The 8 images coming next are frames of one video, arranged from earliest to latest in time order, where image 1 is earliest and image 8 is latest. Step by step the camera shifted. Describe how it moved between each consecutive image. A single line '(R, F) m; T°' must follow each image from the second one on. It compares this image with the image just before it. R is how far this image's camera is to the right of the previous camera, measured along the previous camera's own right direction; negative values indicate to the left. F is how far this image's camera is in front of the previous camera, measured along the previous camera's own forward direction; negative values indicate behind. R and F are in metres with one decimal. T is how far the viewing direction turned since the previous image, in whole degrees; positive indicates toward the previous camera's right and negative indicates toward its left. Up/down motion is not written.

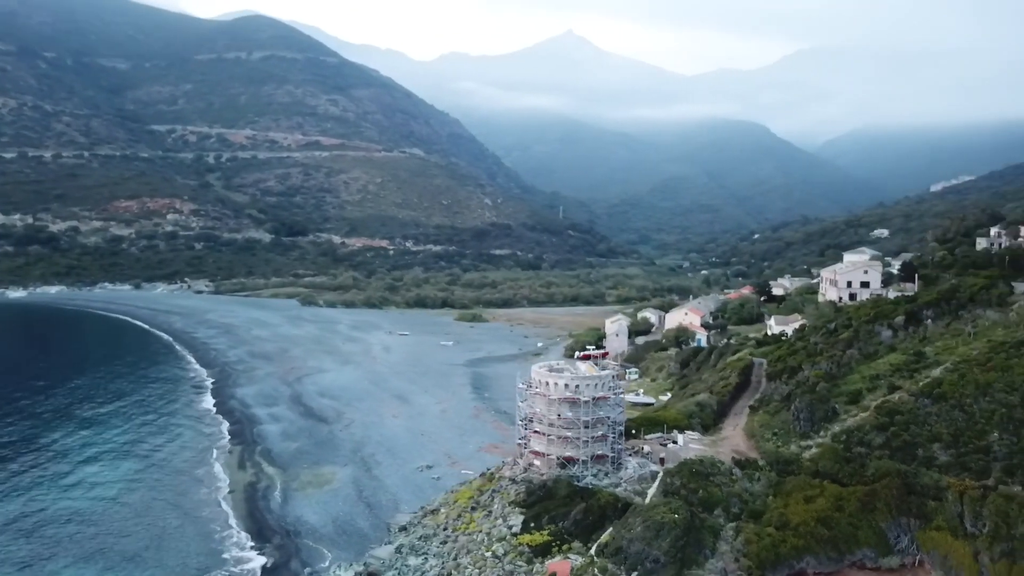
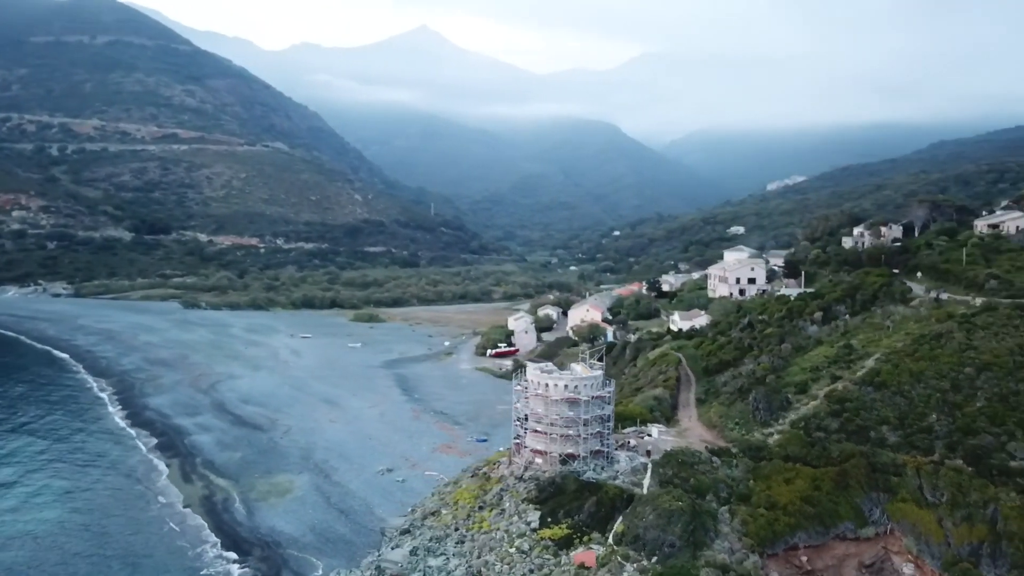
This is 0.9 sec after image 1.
(-4.0, -0.6) m; +10°
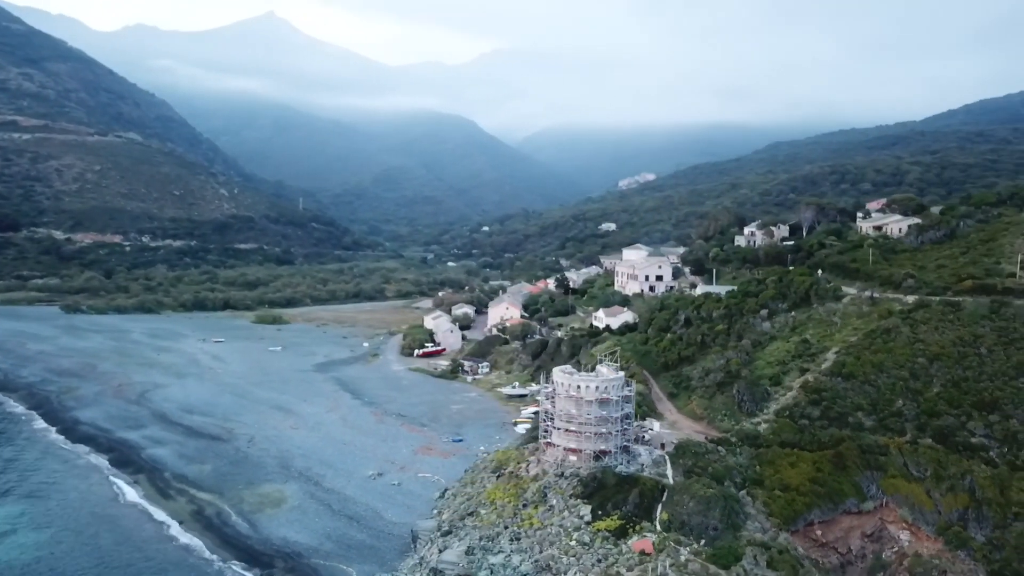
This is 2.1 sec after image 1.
(-5.4, -0.7) m; +10°
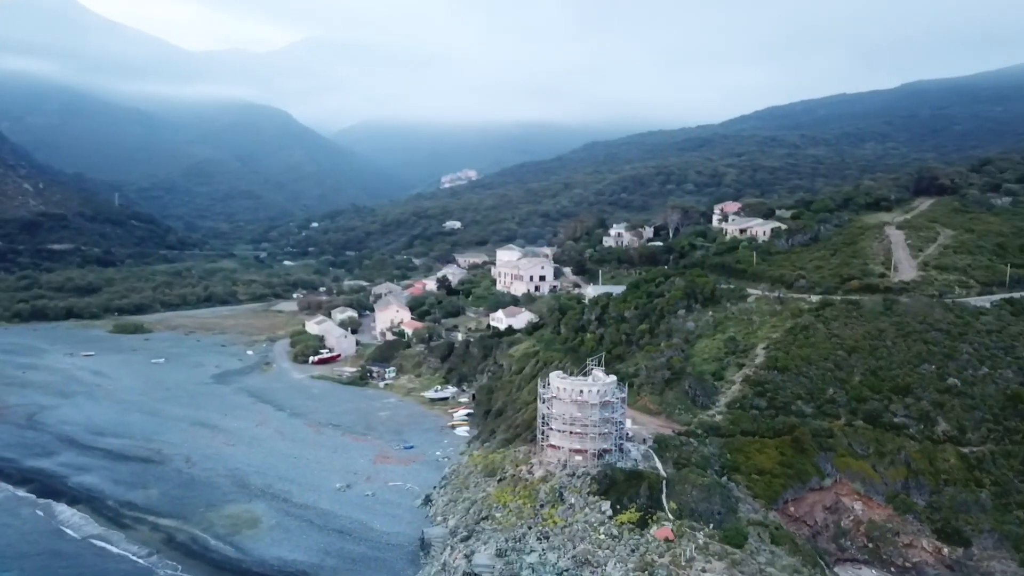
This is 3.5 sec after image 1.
(-6.0, -0.6) m; +13°
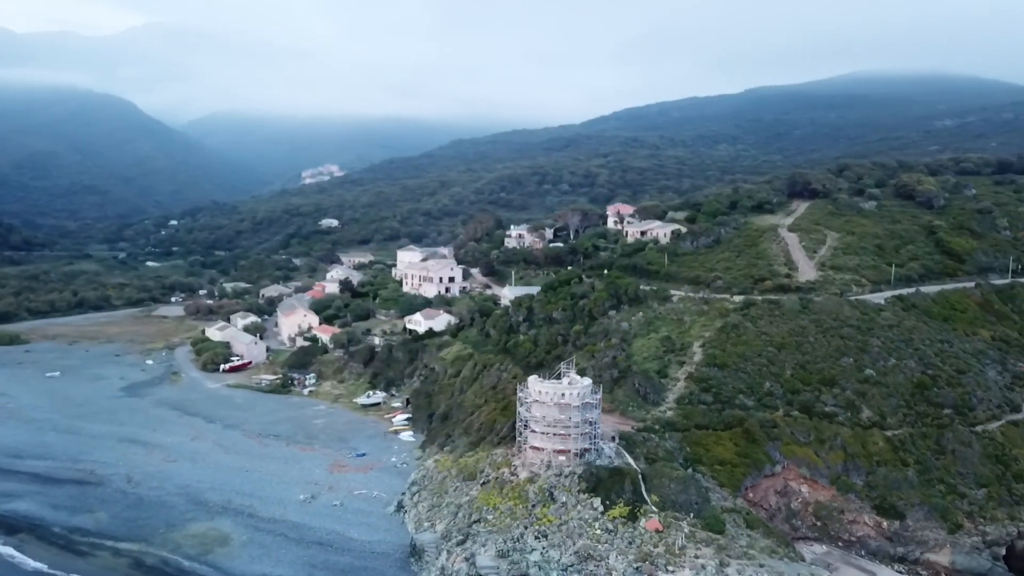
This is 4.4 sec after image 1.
(-4.1, -0.6) m; +10°
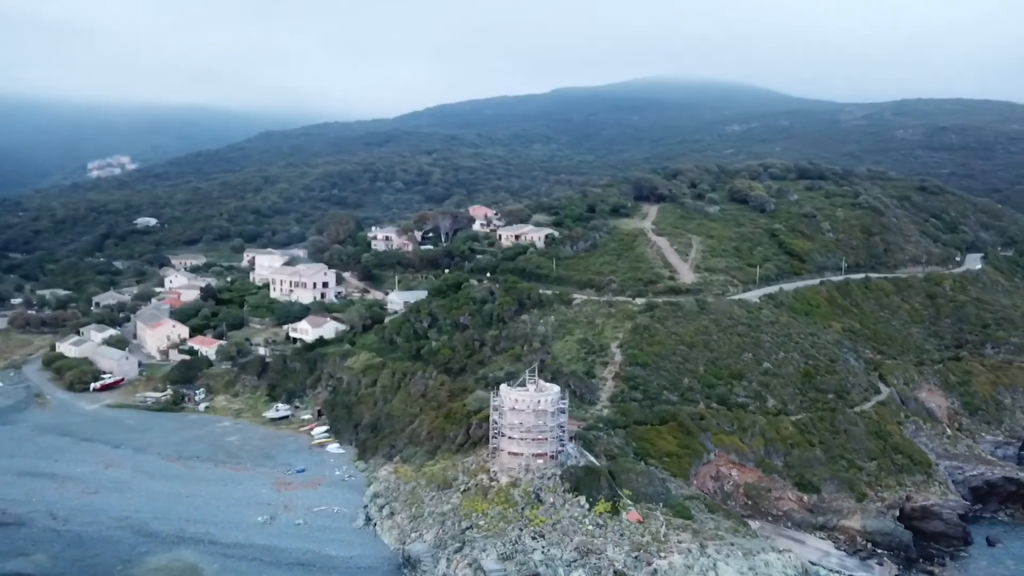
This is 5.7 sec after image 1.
(-6.0, -0.7) m; +14°
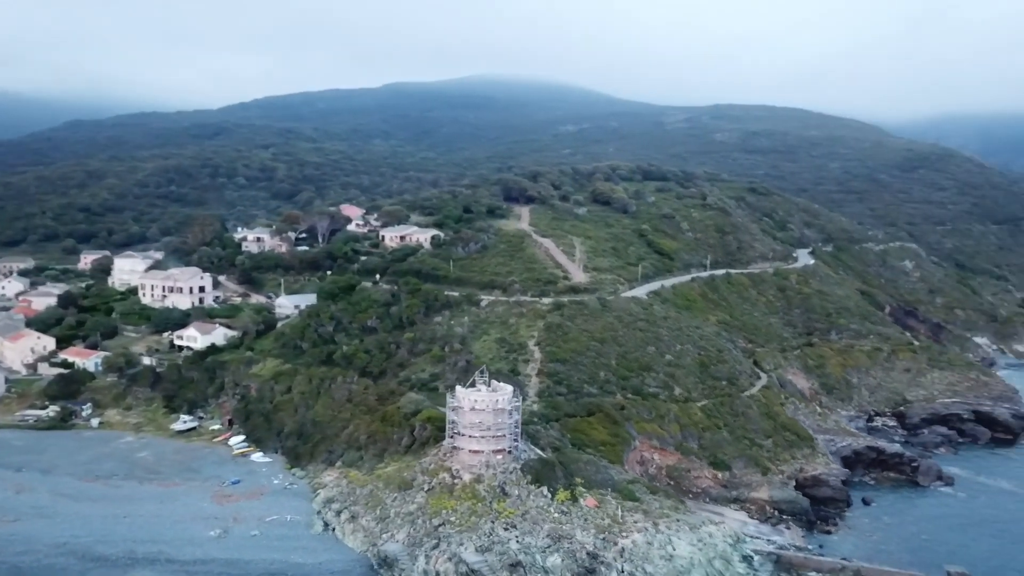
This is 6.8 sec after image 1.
(-4.9, -1.2) m; +12°
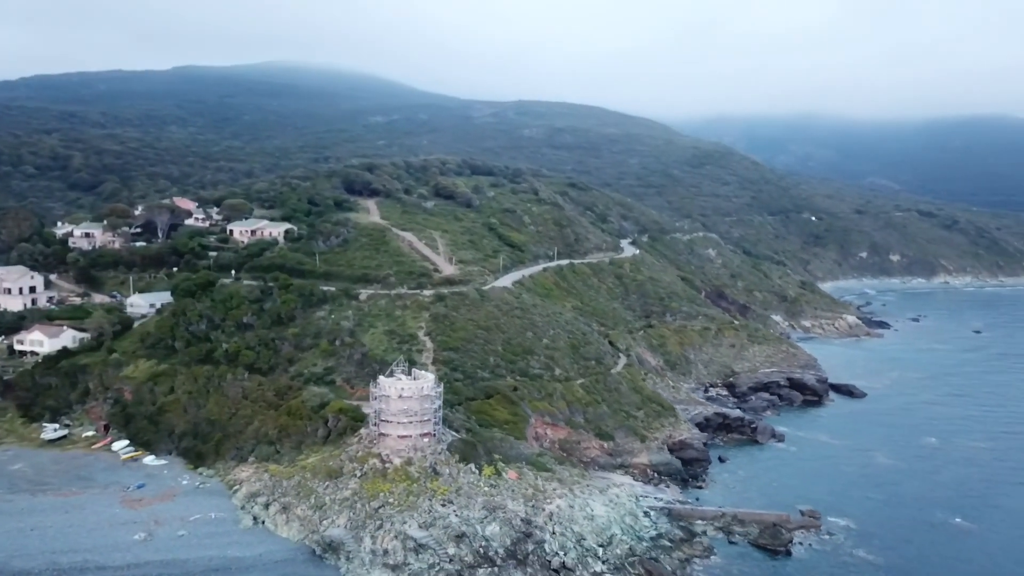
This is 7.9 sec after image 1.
(-4.9, -1.8) m; +14°
